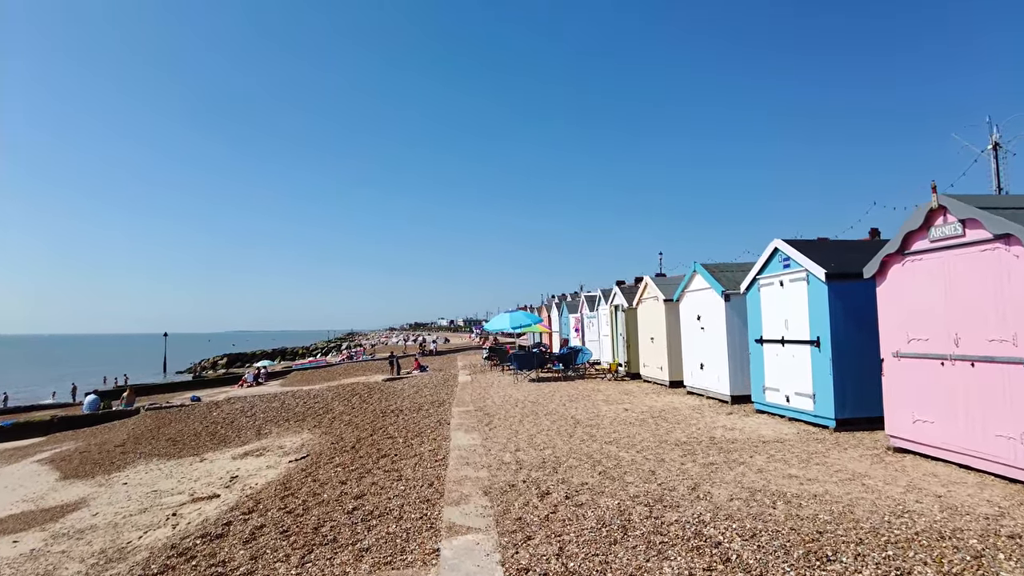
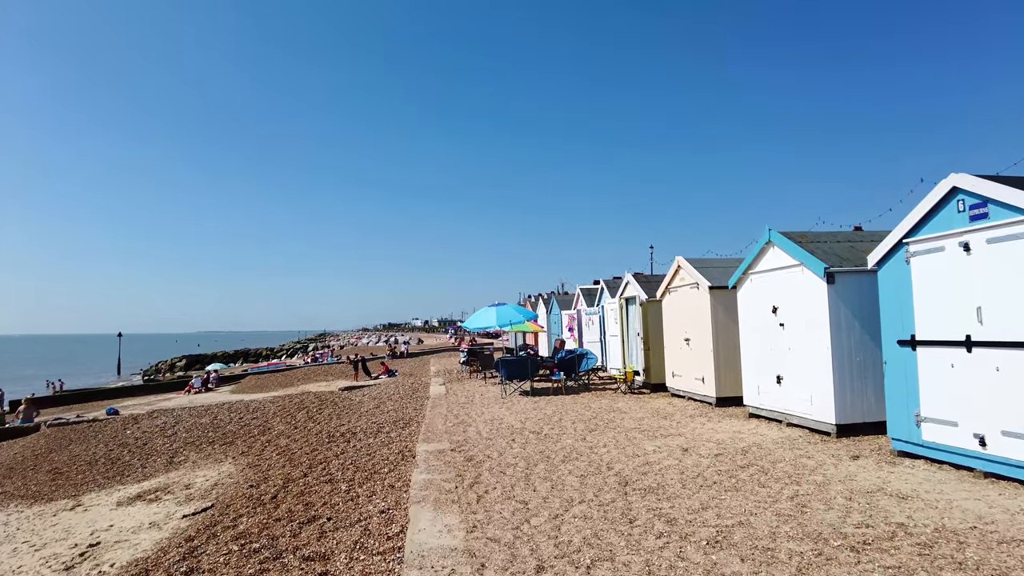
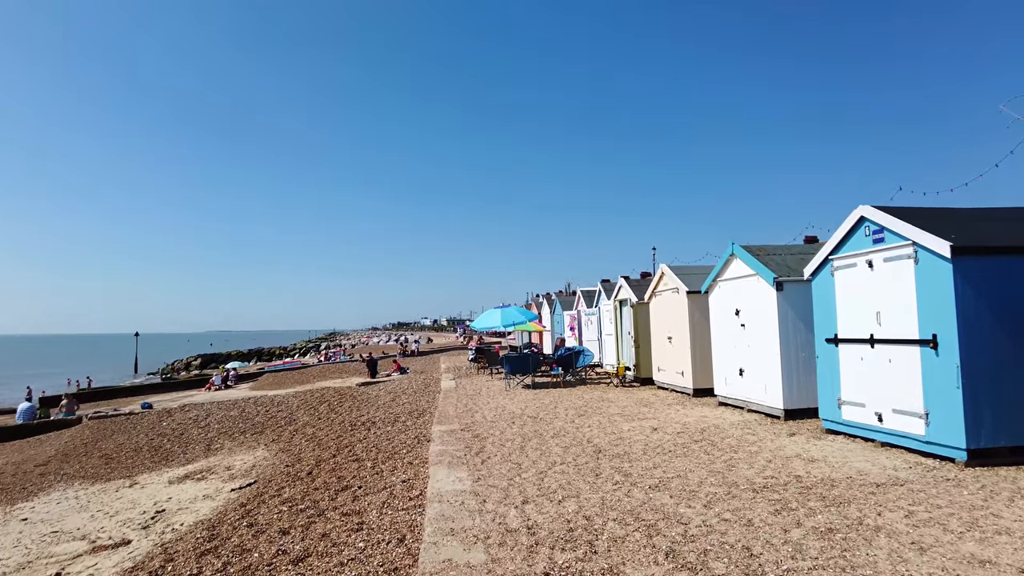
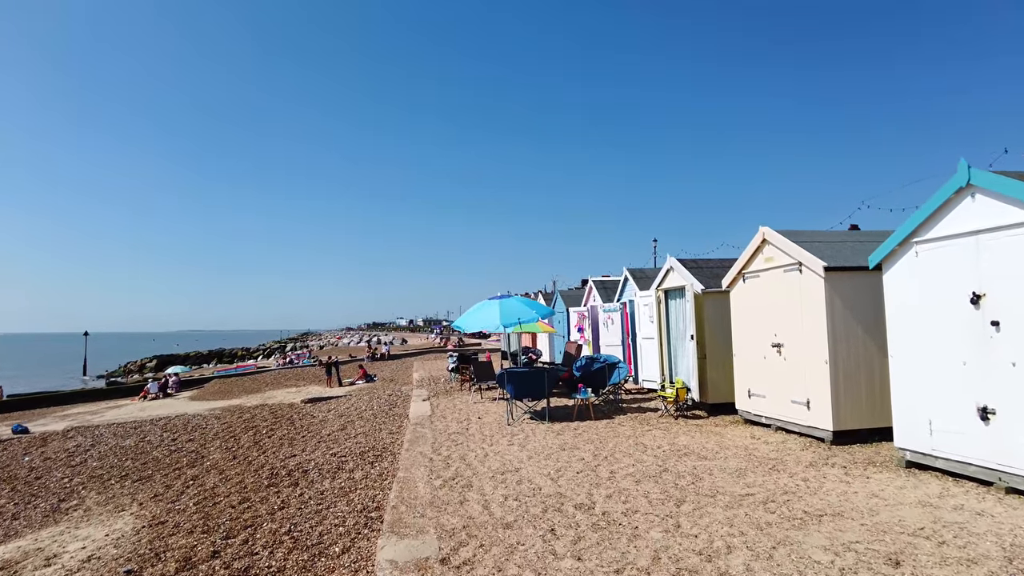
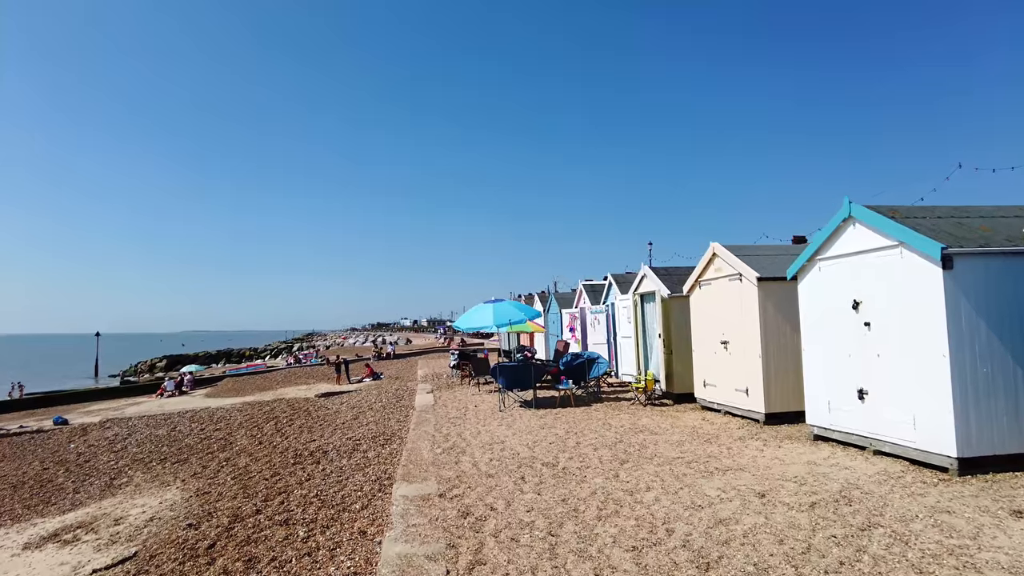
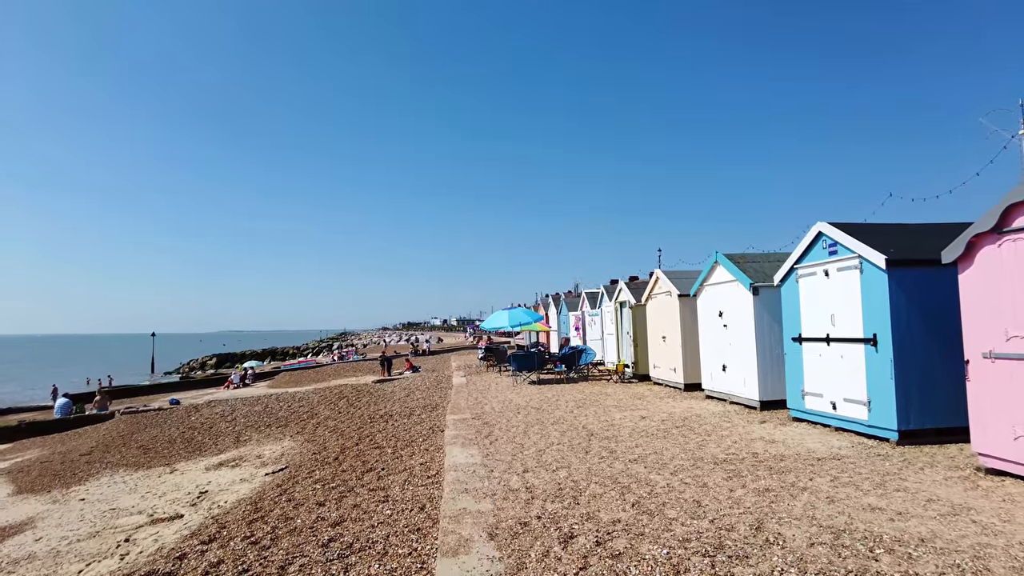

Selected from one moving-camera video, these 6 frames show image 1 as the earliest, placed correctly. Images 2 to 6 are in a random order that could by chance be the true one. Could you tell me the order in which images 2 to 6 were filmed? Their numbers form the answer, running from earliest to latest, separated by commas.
6, 3, 2, 5, 4
